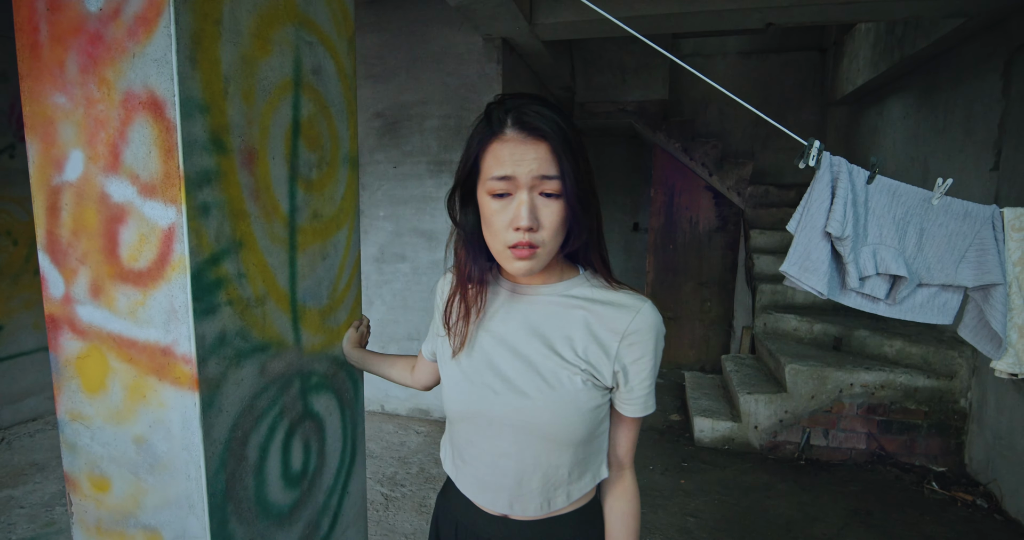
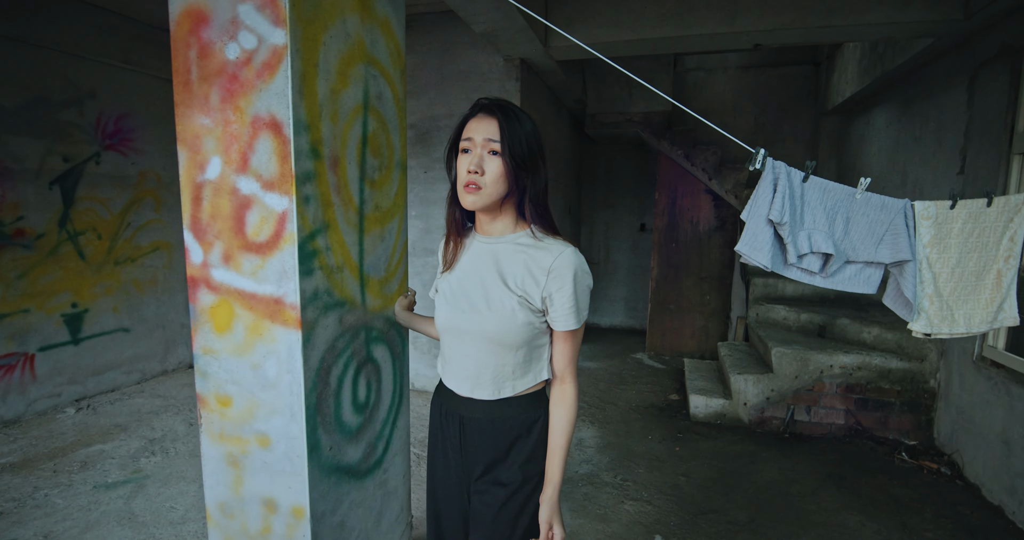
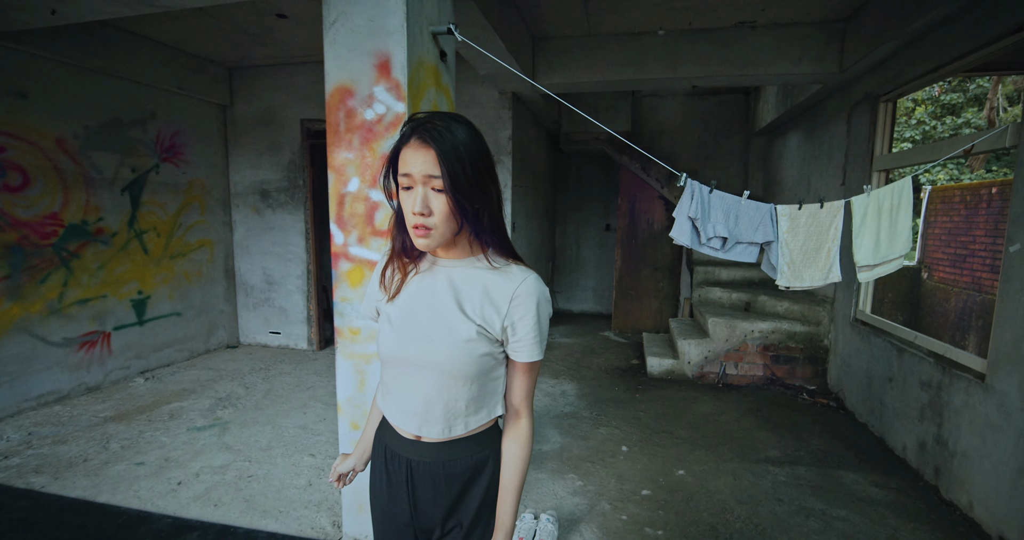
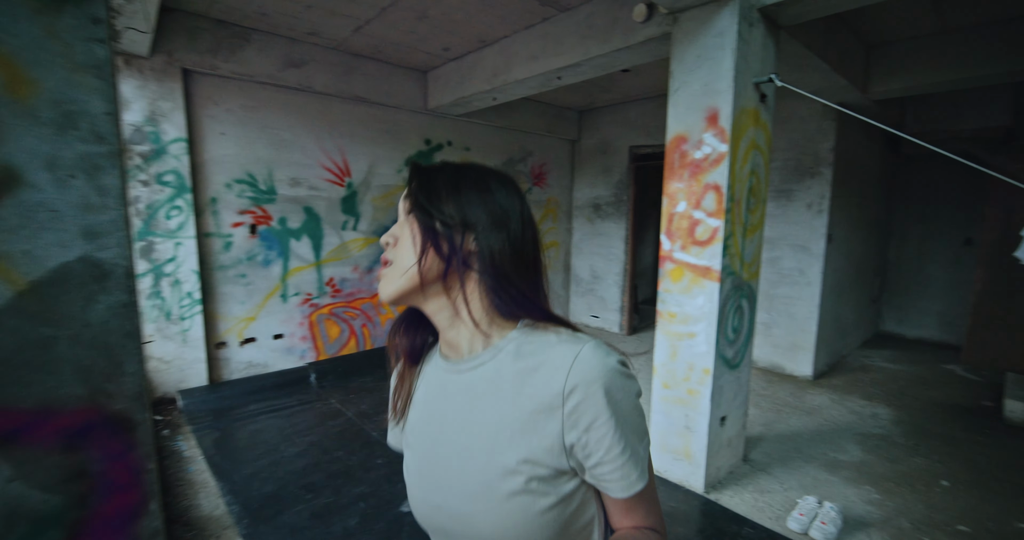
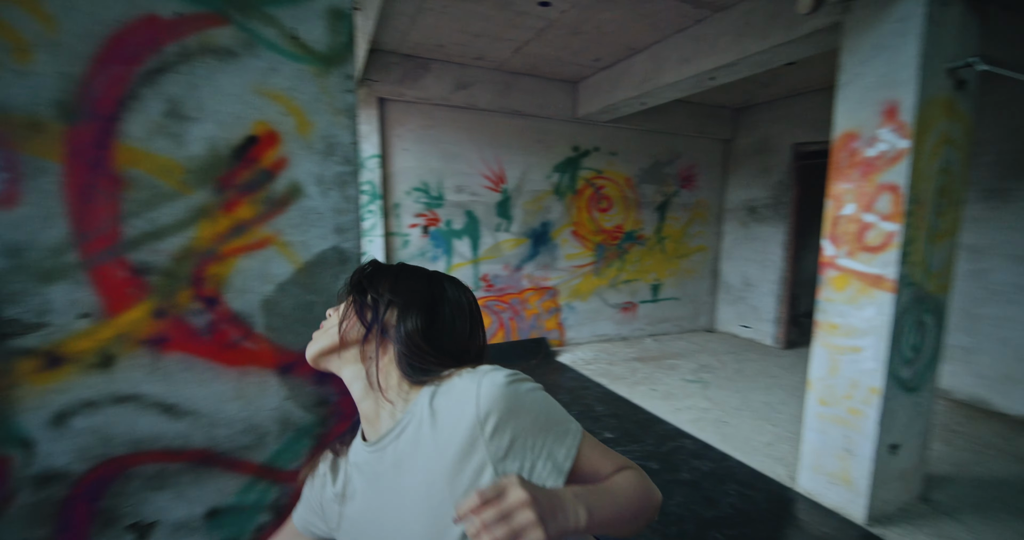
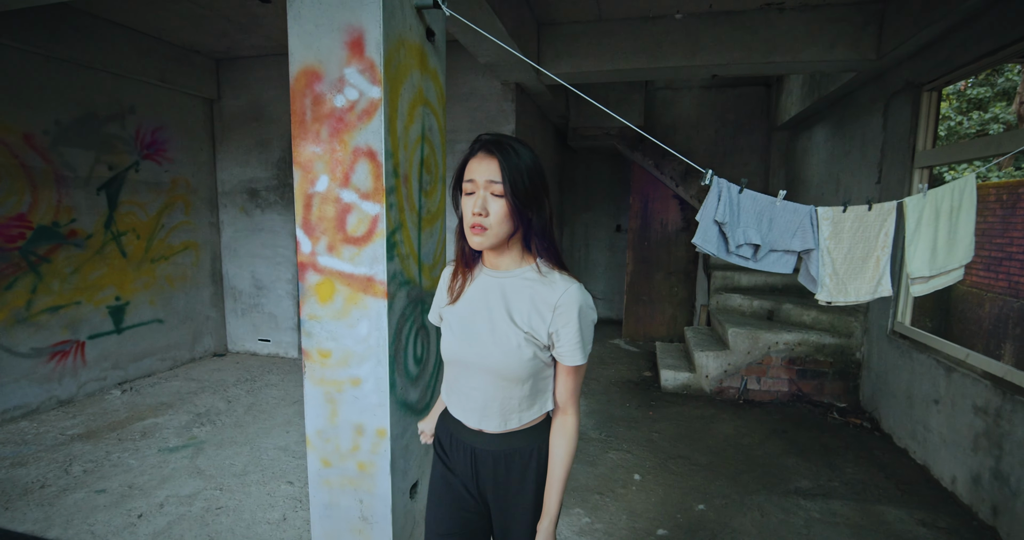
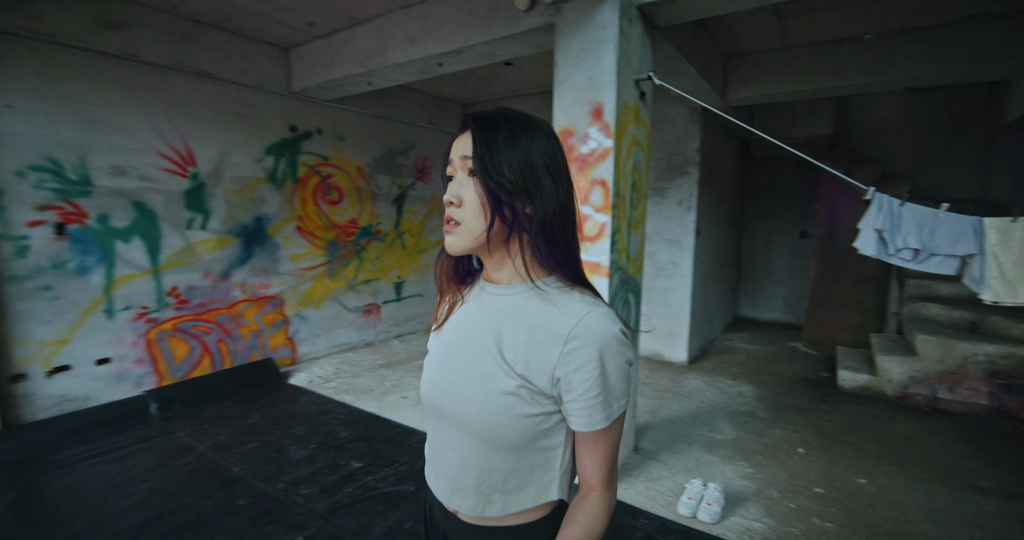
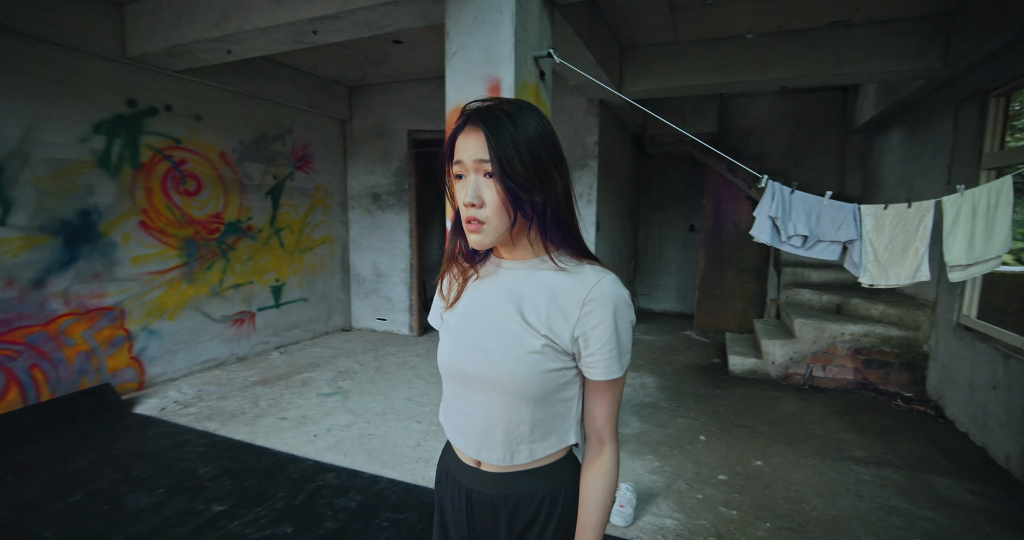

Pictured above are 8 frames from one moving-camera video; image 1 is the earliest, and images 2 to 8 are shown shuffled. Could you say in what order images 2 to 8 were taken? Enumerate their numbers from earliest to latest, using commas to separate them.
2, 6, 3, 8, 7, 4, 5
